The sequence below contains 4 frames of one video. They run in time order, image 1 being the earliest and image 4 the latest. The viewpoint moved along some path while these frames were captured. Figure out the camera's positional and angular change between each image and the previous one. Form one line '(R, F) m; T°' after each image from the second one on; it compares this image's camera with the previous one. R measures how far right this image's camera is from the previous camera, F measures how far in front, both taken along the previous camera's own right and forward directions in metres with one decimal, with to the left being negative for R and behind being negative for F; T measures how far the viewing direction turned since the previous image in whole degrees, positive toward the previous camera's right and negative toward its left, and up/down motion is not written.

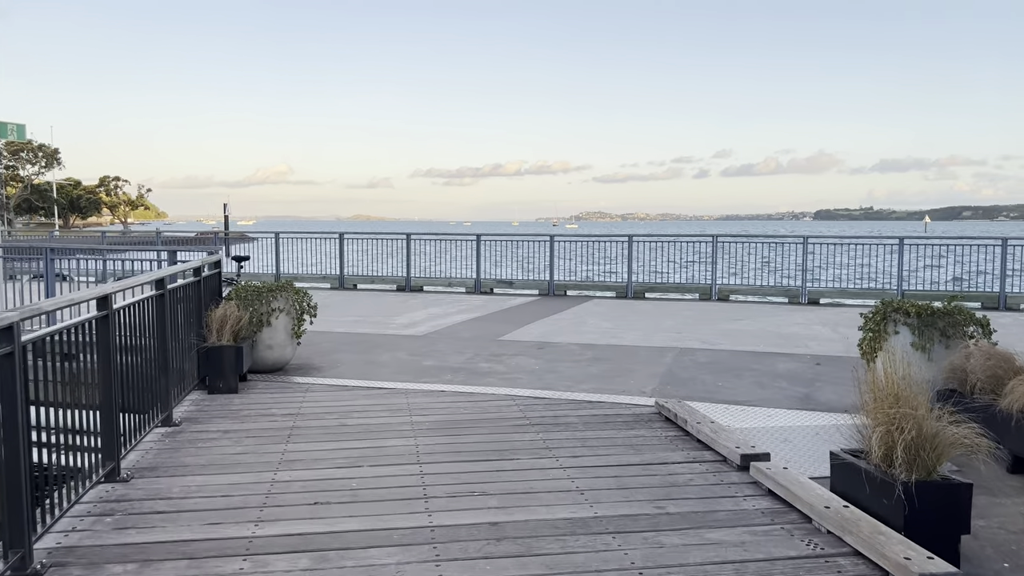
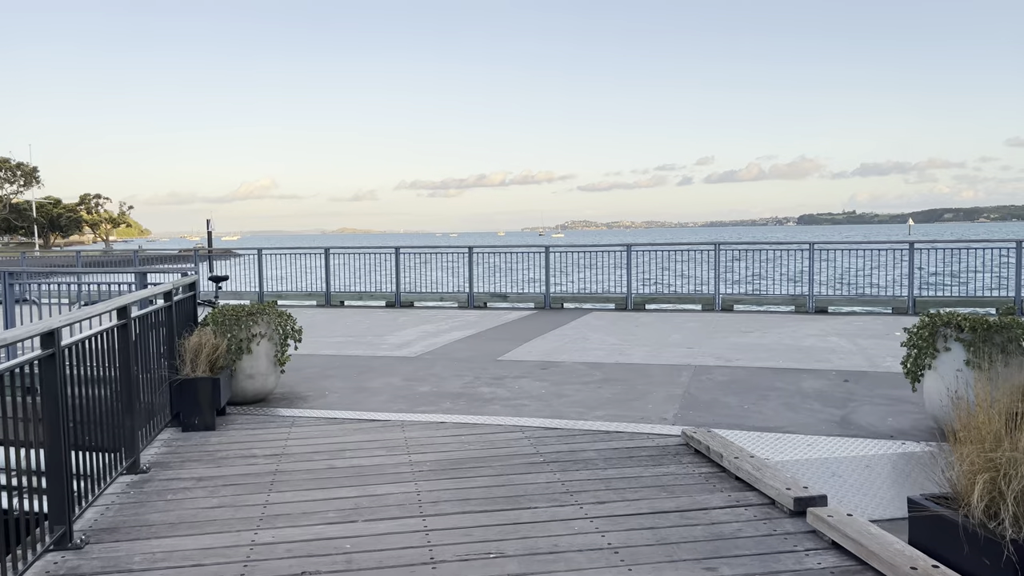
(-0.2, +0.7) m; +1°
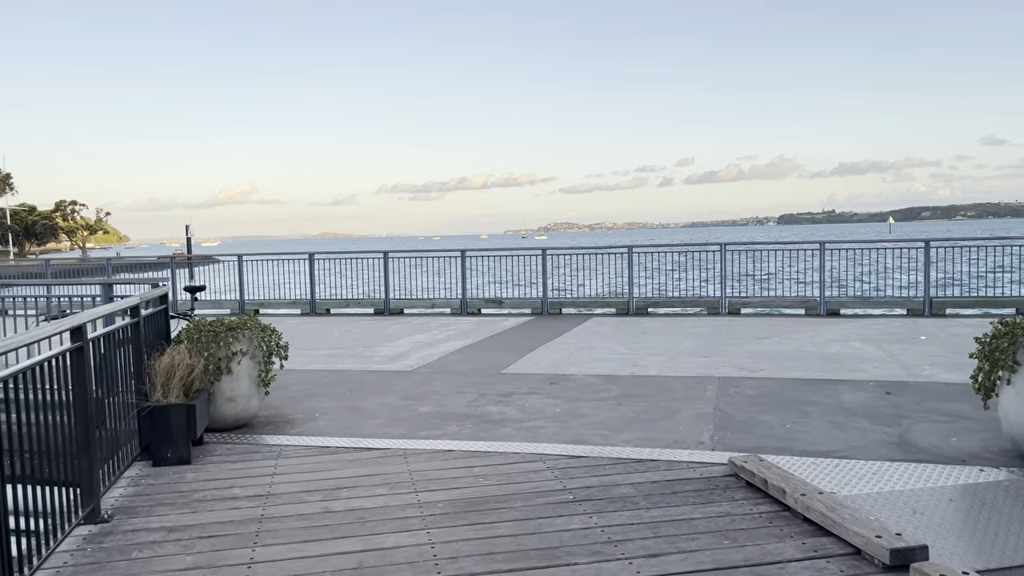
(-0.2, +0.8) m; +1°
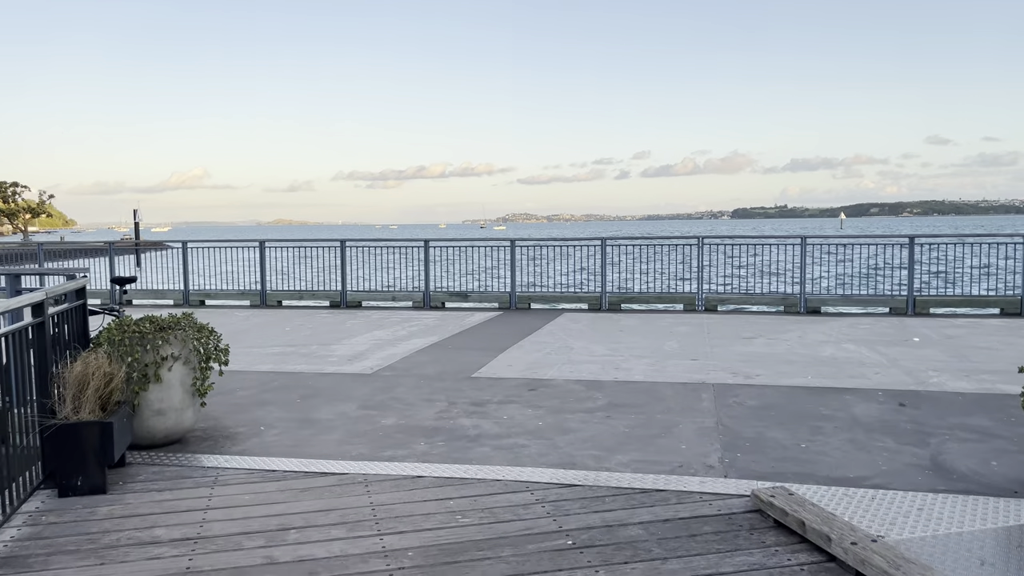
(-0.2, +0.9) m; +3°
